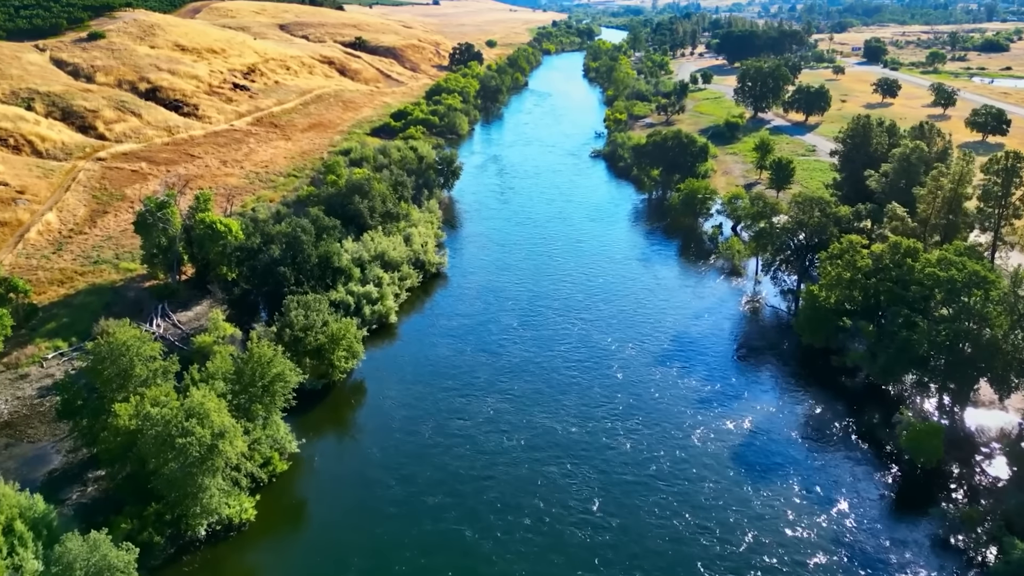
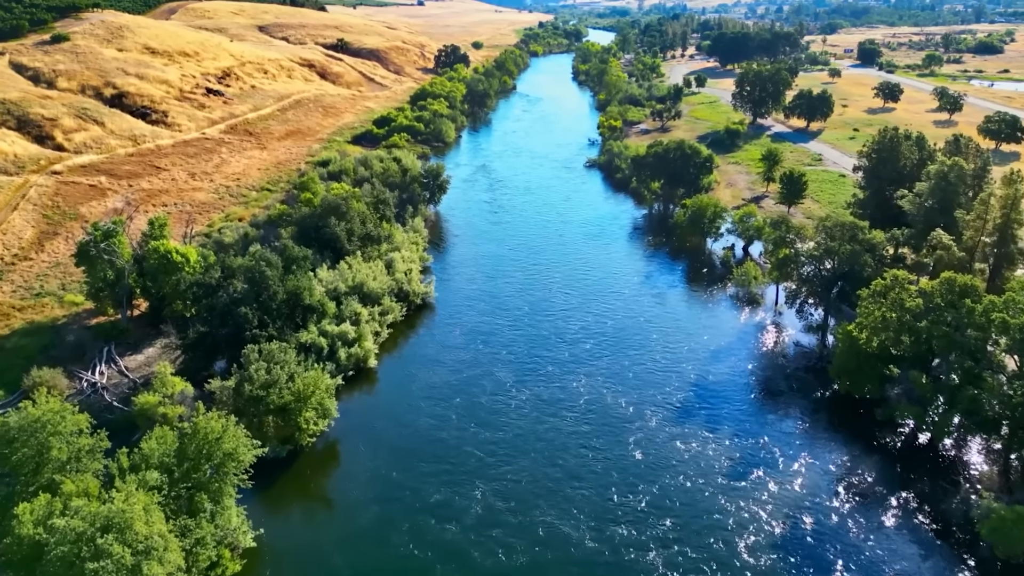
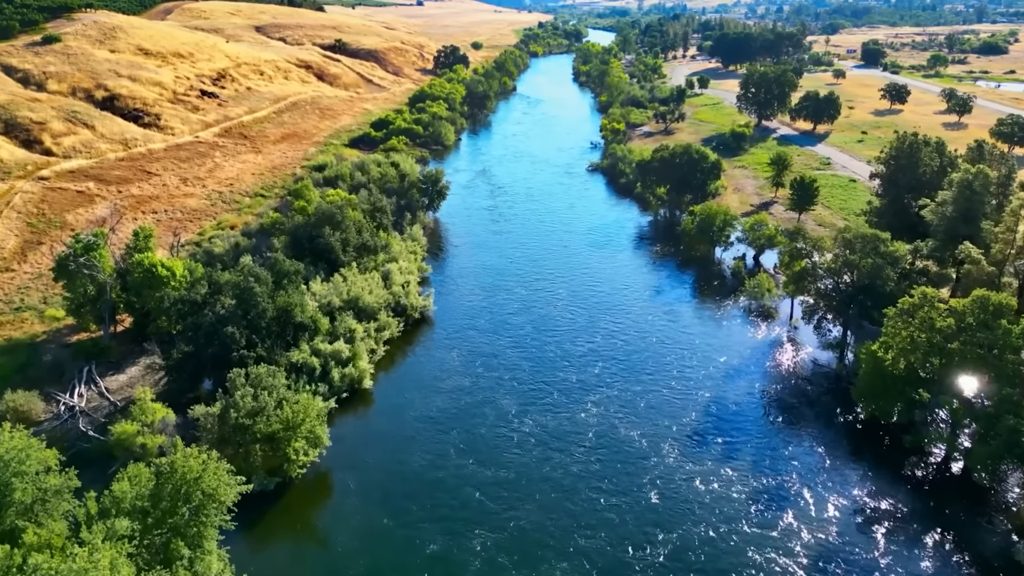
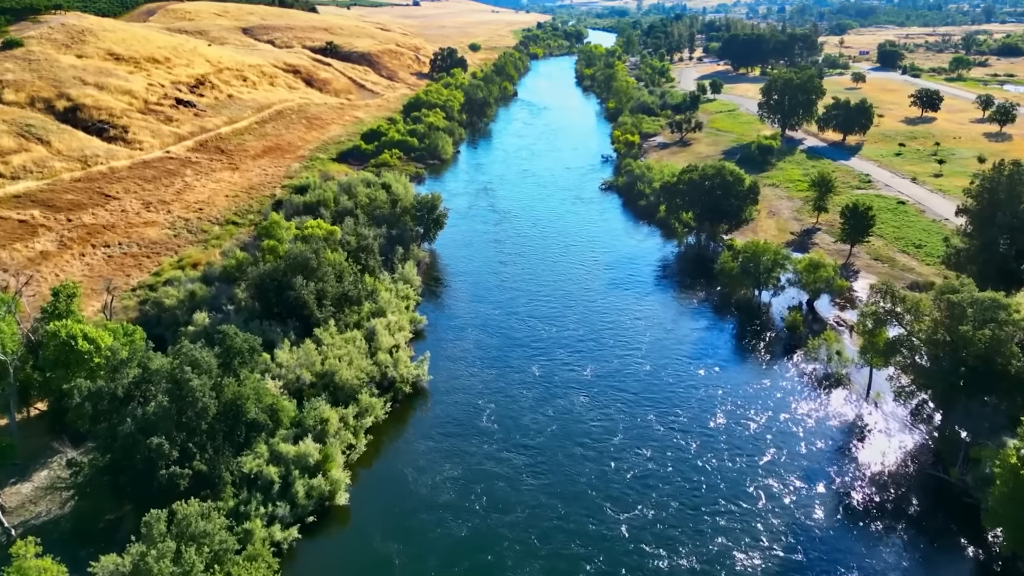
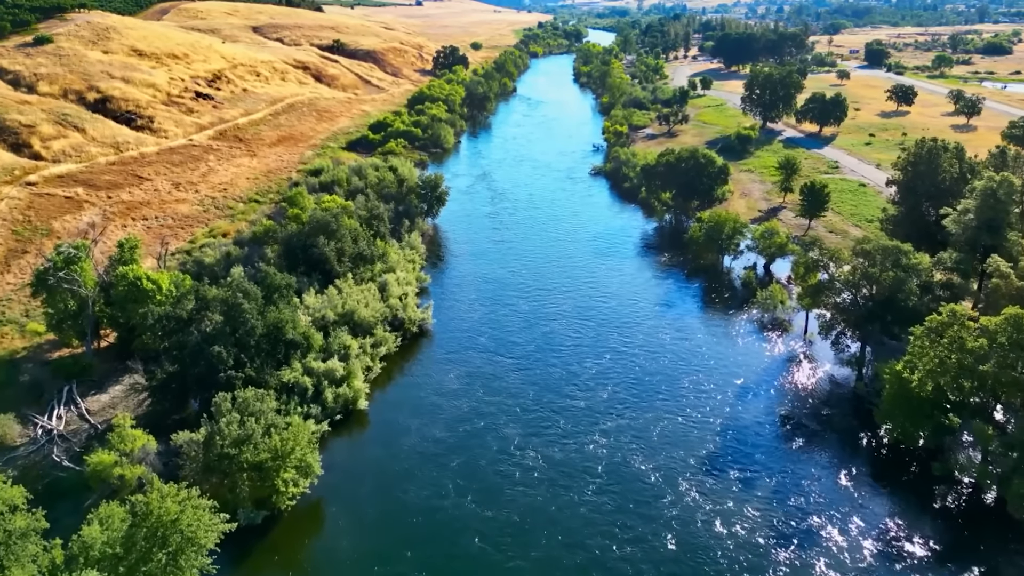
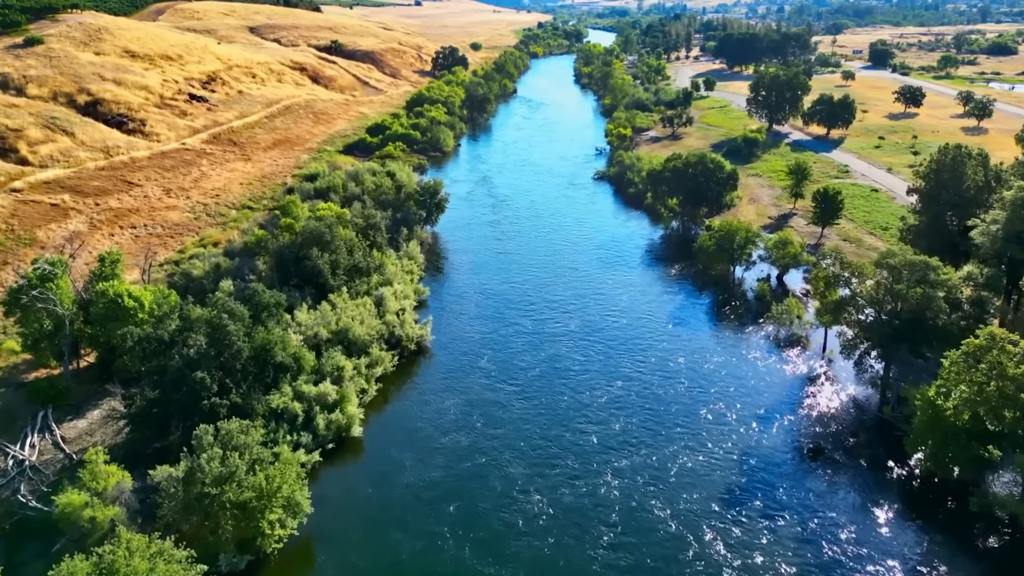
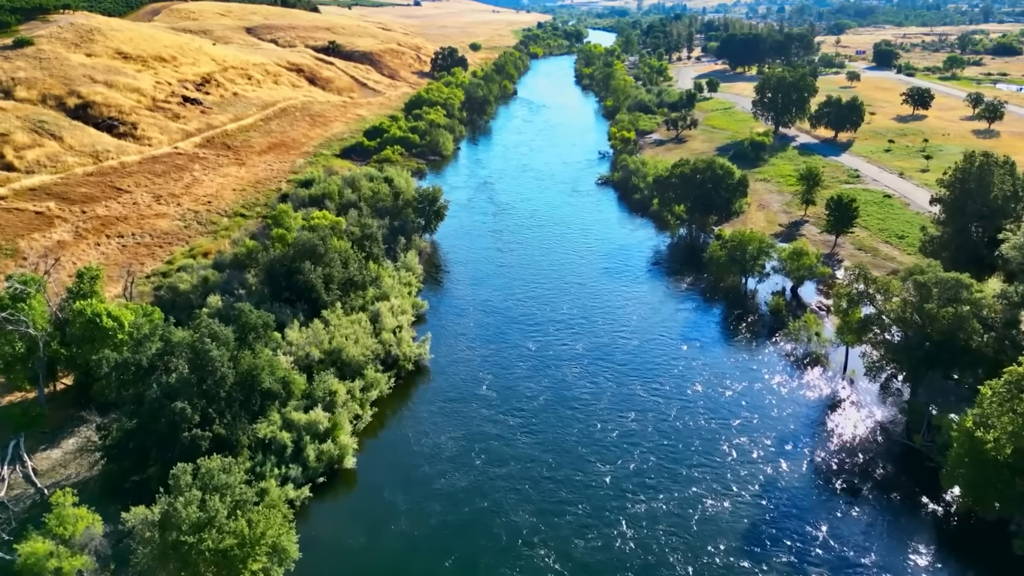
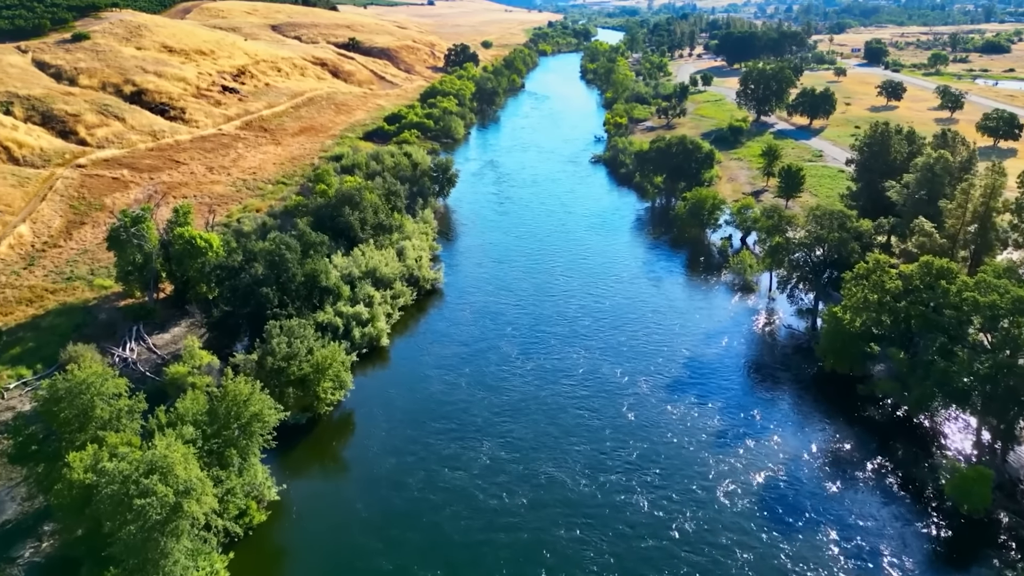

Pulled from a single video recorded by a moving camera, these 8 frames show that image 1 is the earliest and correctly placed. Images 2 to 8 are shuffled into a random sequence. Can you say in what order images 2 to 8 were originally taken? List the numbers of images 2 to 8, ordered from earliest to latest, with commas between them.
8, 2, 3, 5, 6, 7, 4
